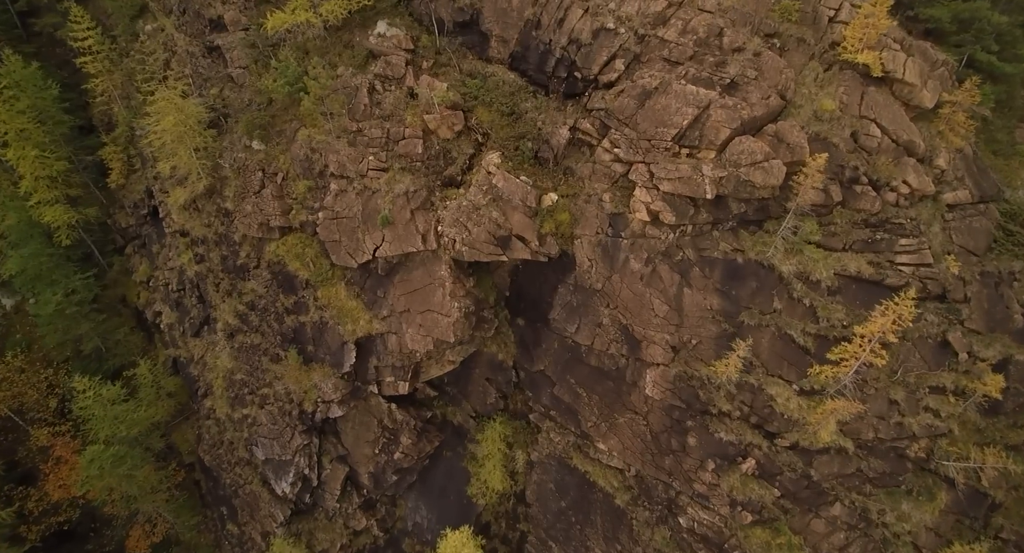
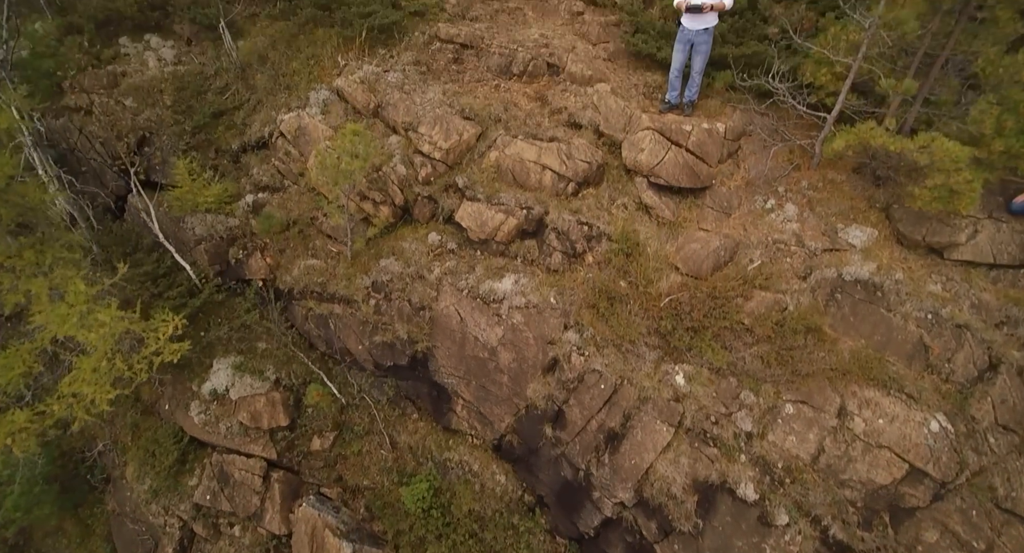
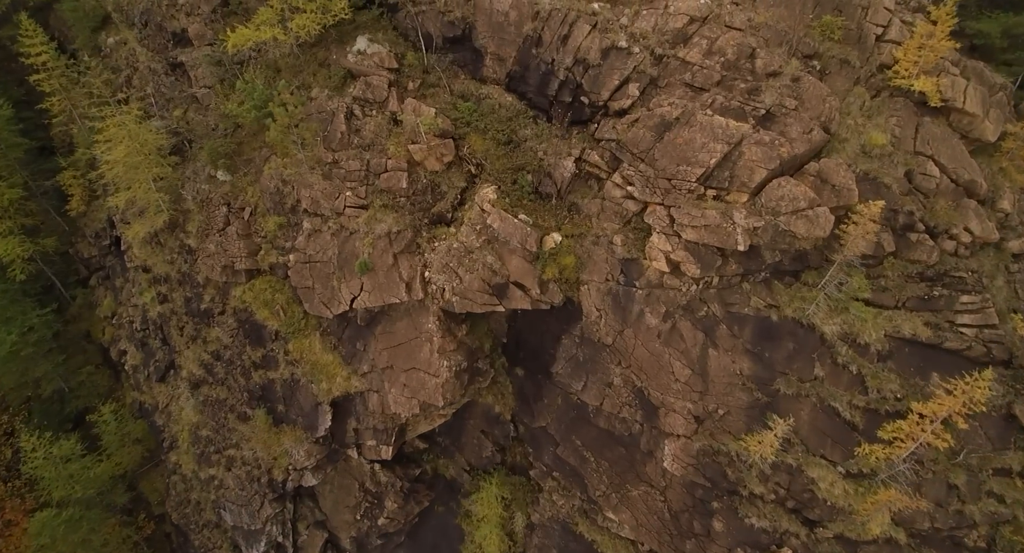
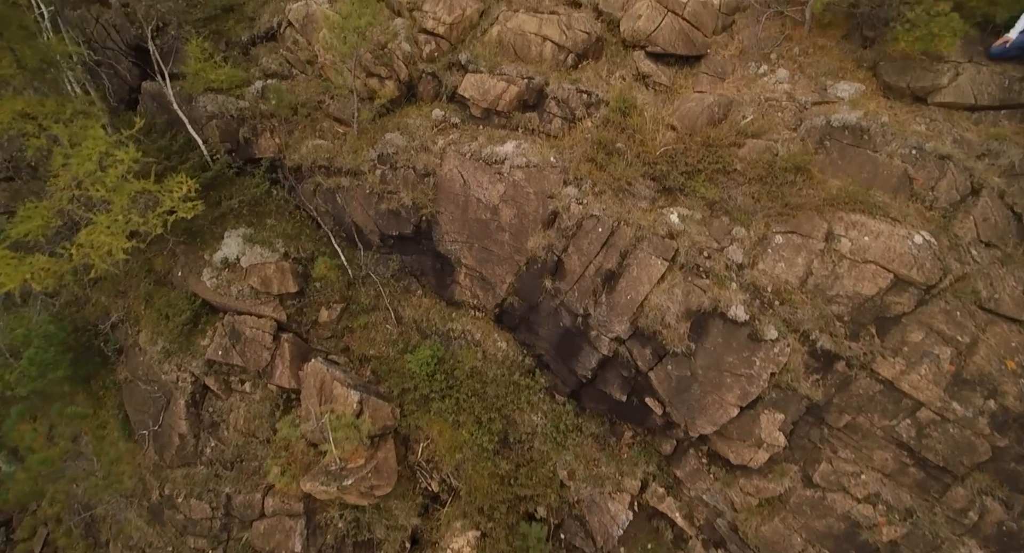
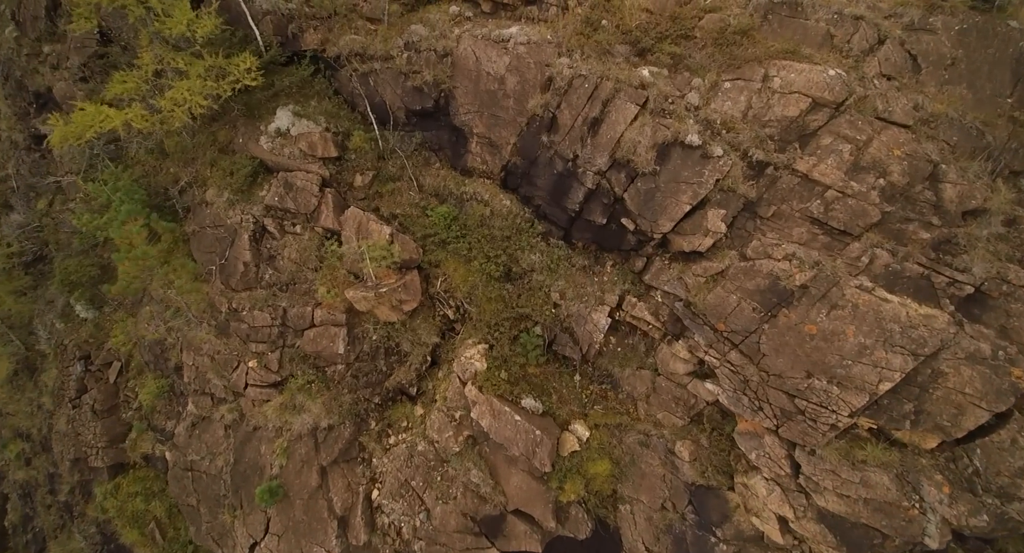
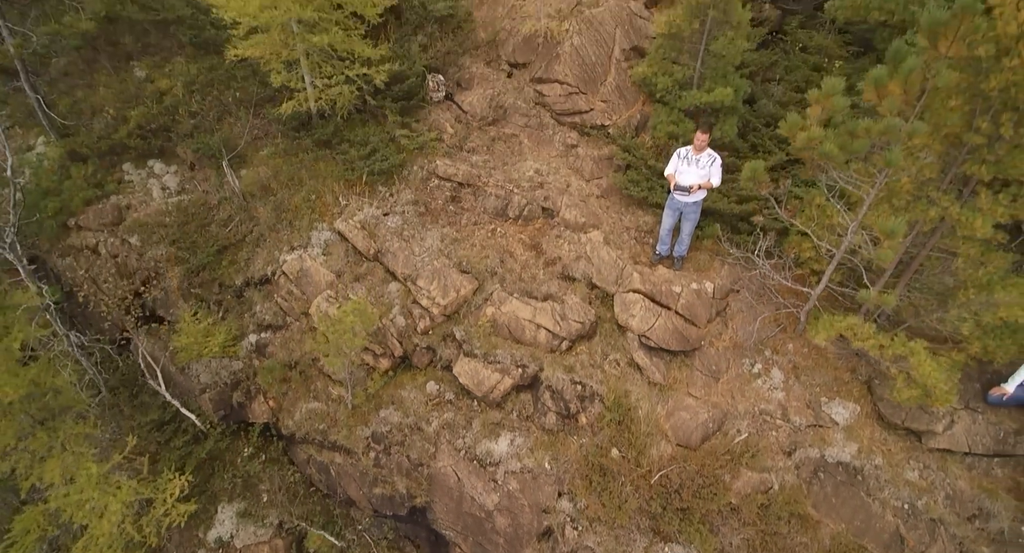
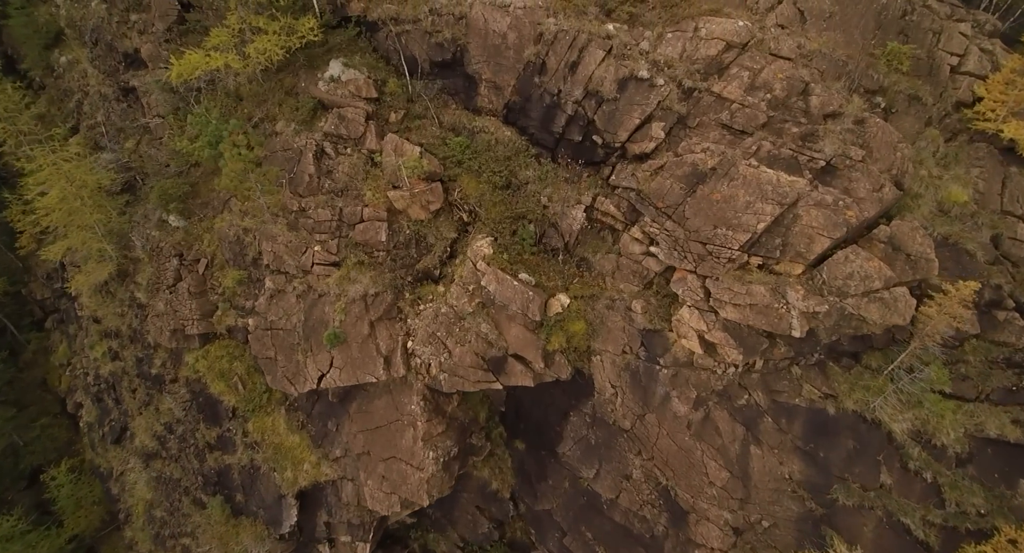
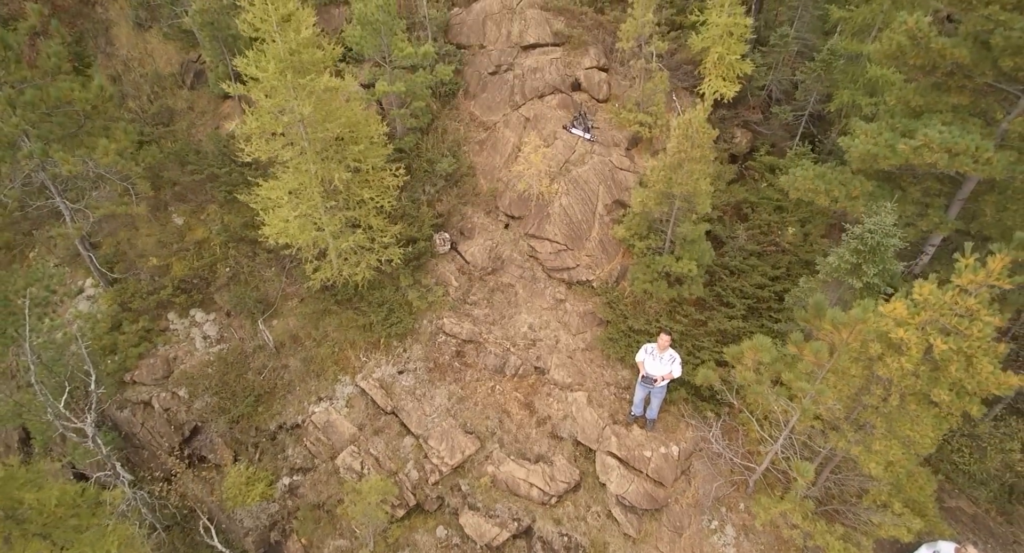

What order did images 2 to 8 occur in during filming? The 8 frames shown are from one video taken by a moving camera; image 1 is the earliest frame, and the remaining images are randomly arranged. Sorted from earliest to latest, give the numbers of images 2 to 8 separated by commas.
3, 7, 5, 4, 2, 6, 8
